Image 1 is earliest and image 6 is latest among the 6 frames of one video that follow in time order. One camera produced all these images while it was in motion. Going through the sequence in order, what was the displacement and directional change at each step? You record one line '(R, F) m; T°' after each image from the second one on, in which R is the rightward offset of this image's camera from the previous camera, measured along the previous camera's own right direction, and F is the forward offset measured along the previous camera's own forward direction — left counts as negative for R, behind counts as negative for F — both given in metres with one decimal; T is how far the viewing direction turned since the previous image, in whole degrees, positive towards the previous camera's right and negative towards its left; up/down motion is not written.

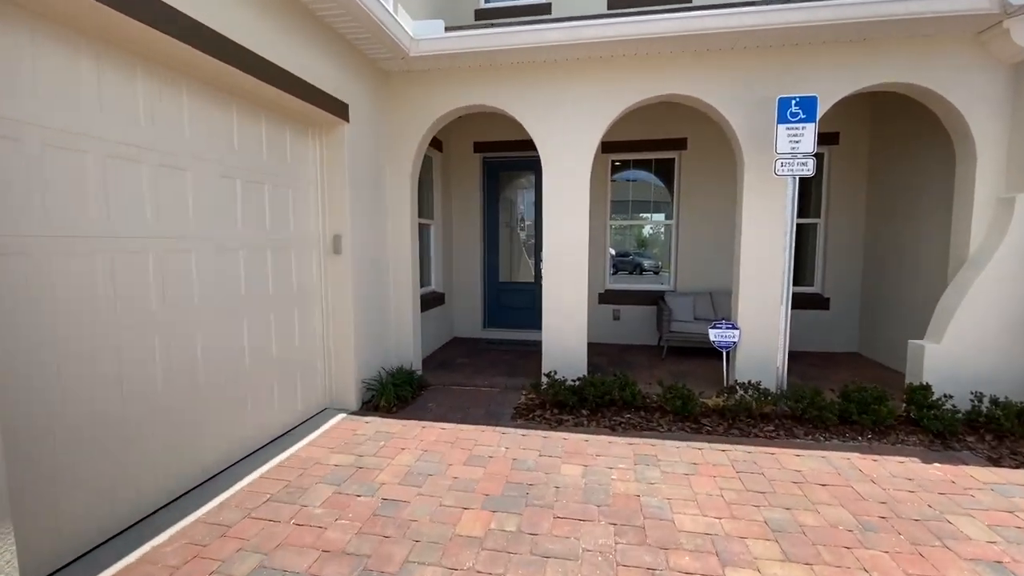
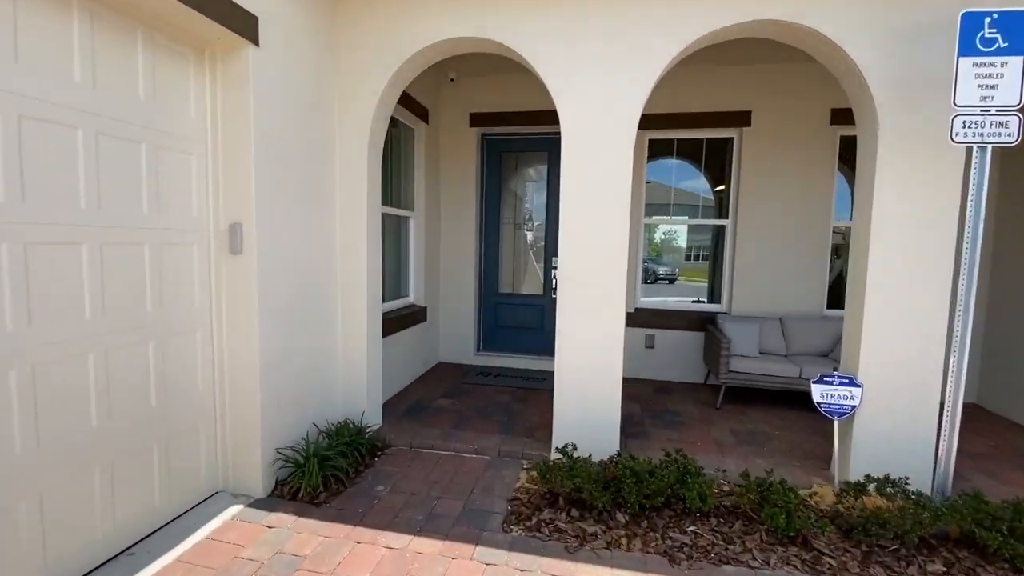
(0.0, +1.6) m; -1°
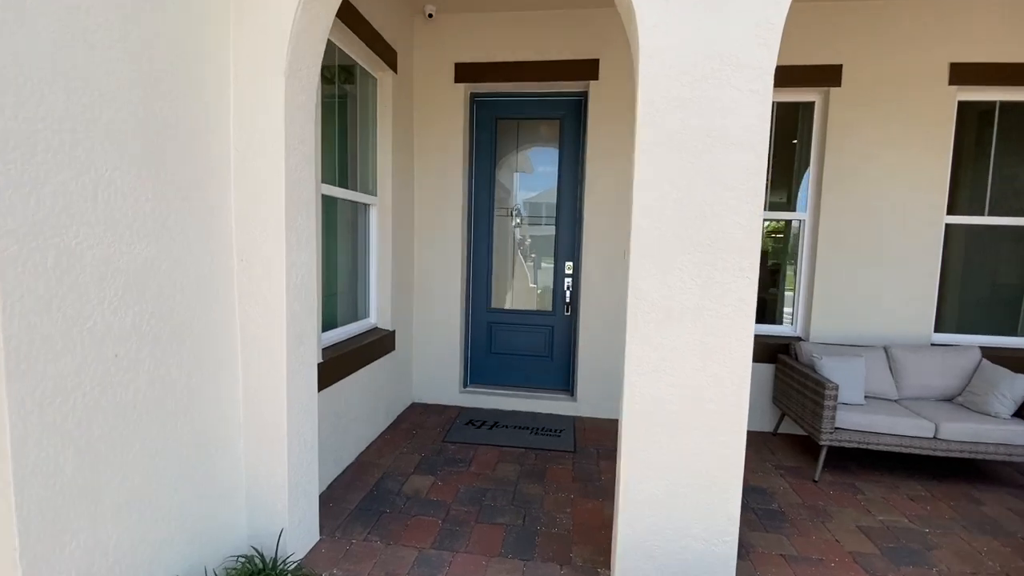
(-0.2, +1.4) m; +3°
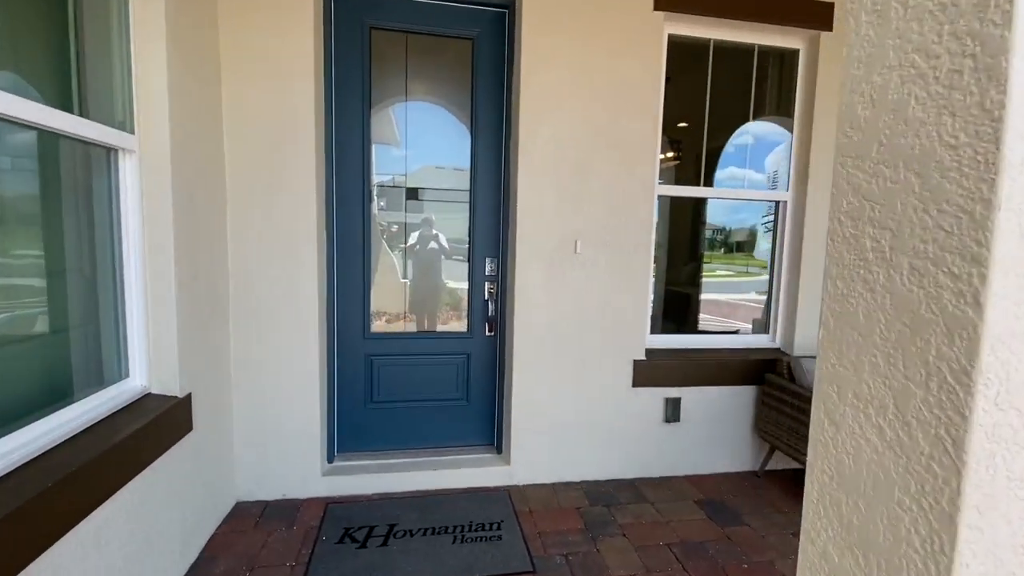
(-0.2, +1.4) m; +18°
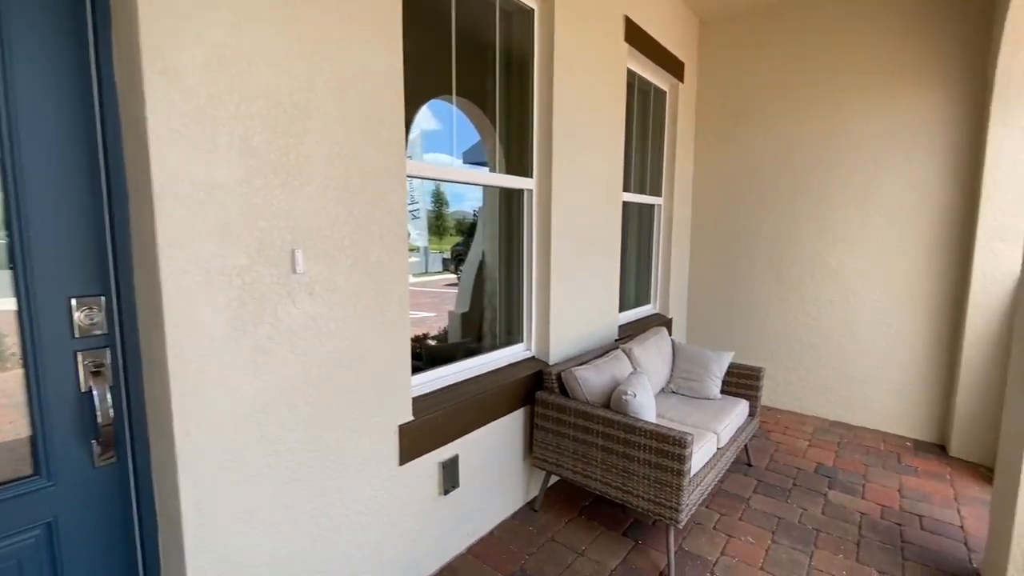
(-0.1, +1.1) m; +41°
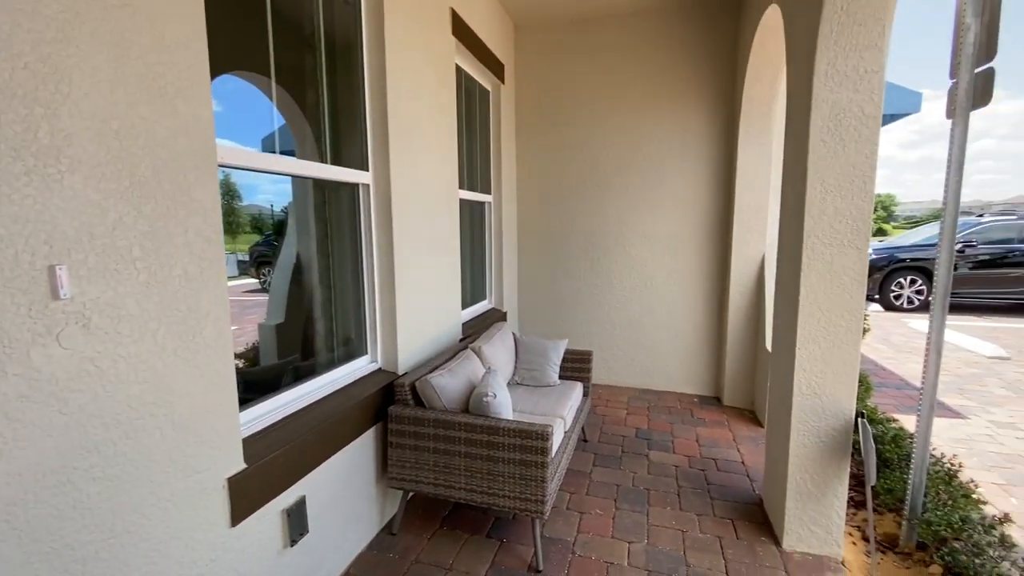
(-0.1, +0.1) m; +22°
